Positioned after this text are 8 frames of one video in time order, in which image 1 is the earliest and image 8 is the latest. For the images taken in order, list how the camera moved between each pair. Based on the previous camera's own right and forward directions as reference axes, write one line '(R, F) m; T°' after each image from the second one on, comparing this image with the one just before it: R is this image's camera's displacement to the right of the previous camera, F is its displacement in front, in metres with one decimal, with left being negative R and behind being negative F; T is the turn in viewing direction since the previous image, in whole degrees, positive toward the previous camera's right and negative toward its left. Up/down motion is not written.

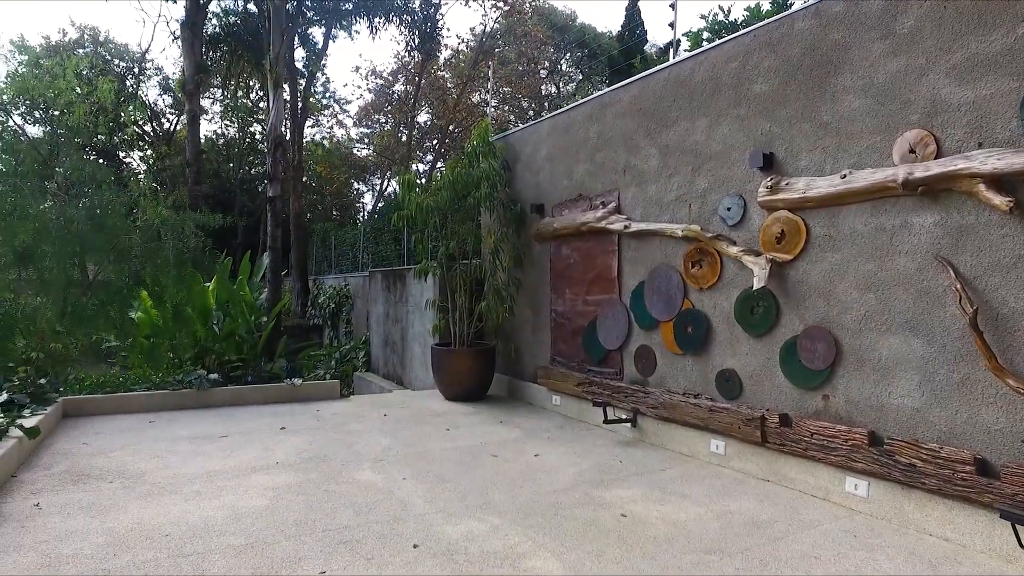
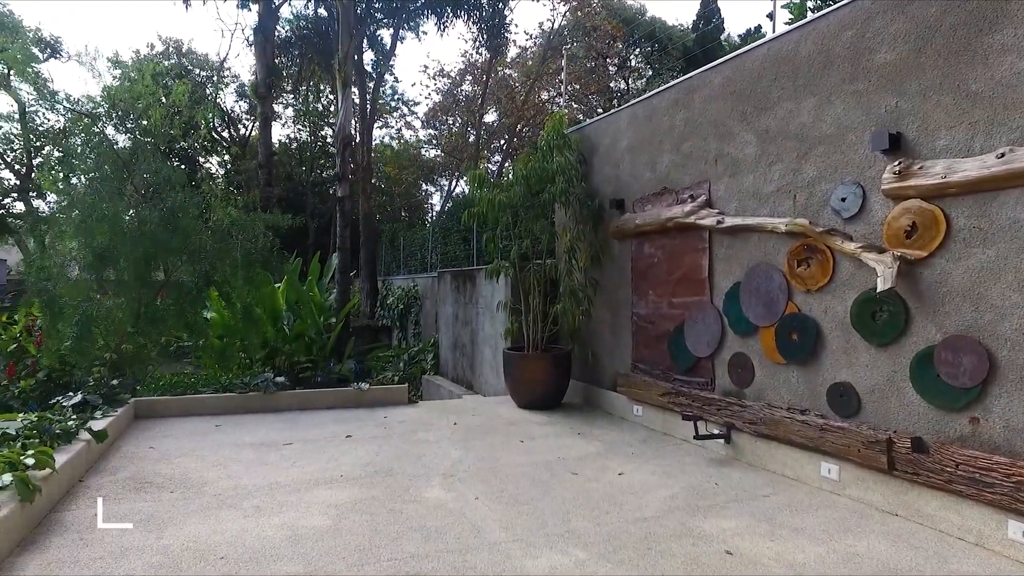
(-0.1, +0.2) m; -5°
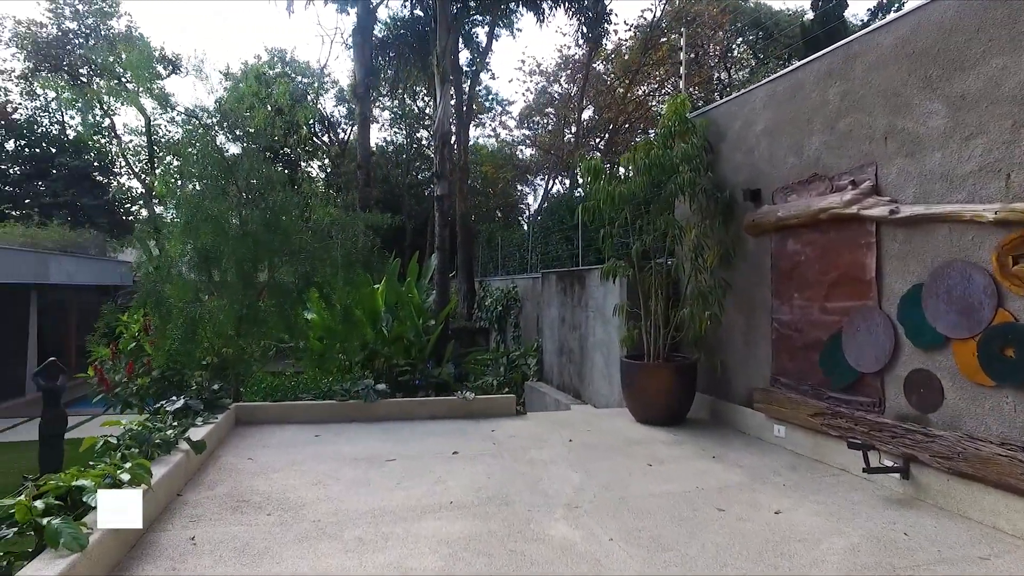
(-0.1, +0.3) m; -7°
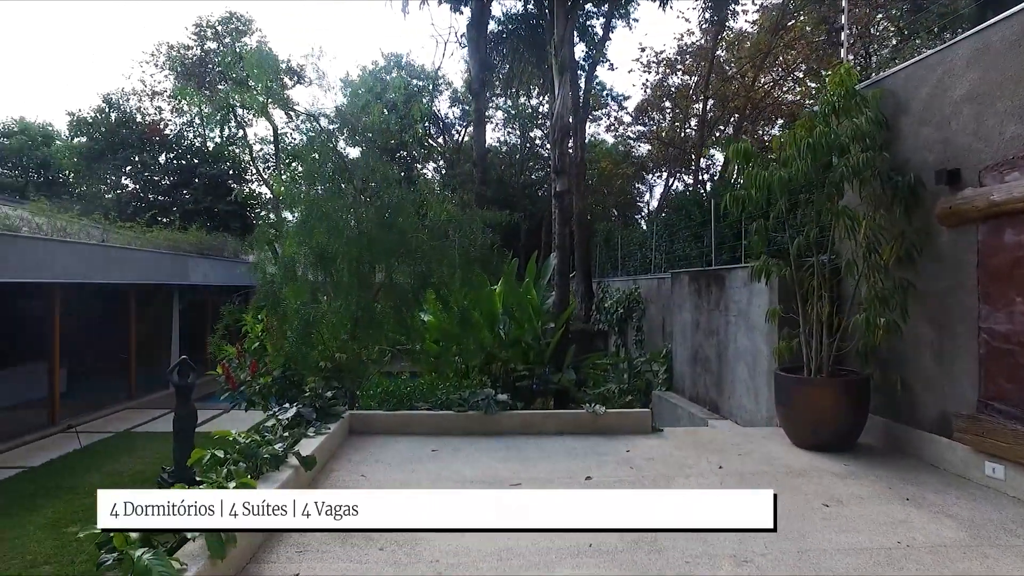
(-0.1, +0.4) m; -9°
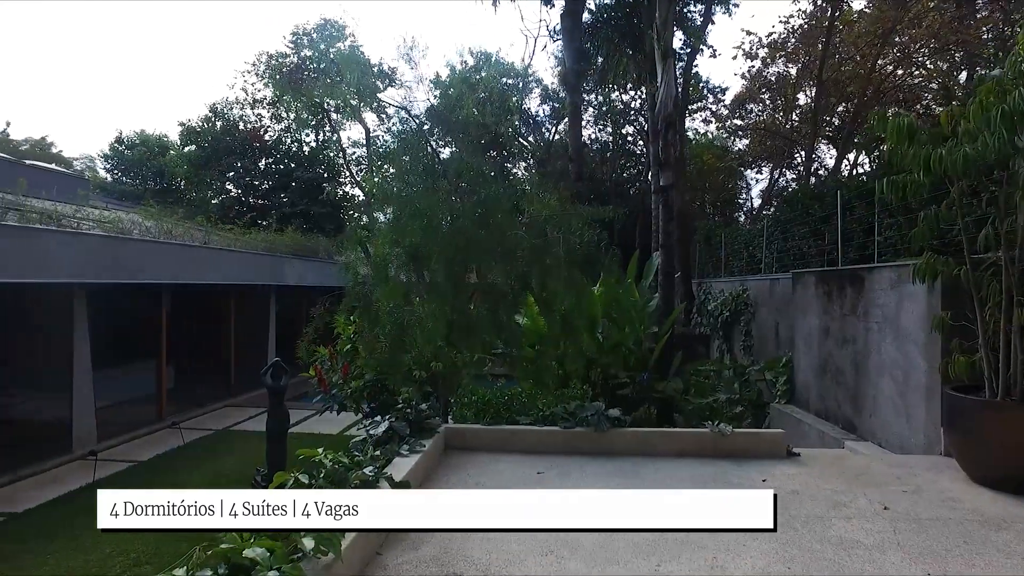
(-0.1, +0.4) m; -7°
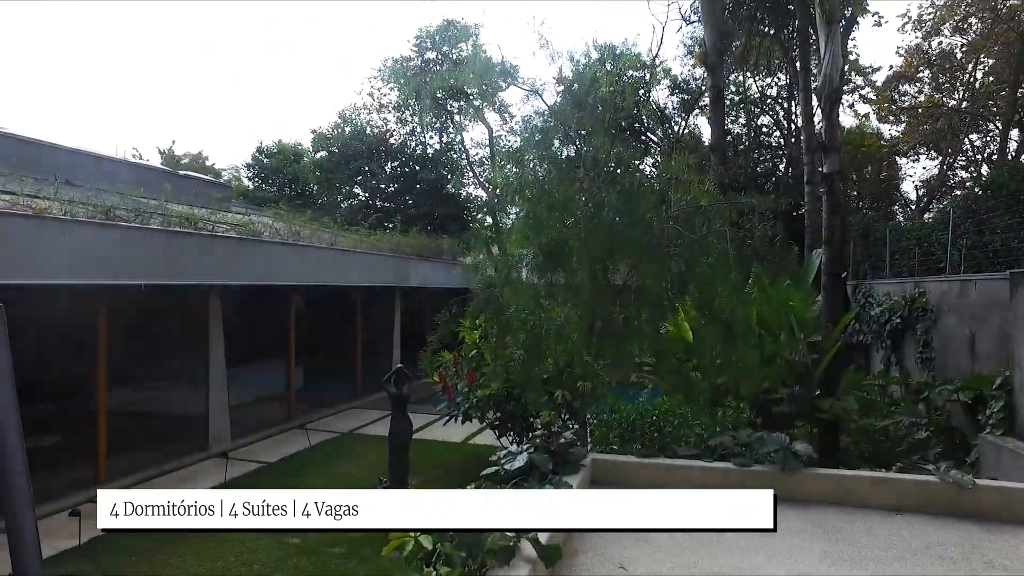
(-0.2, +0.5) m; -10°
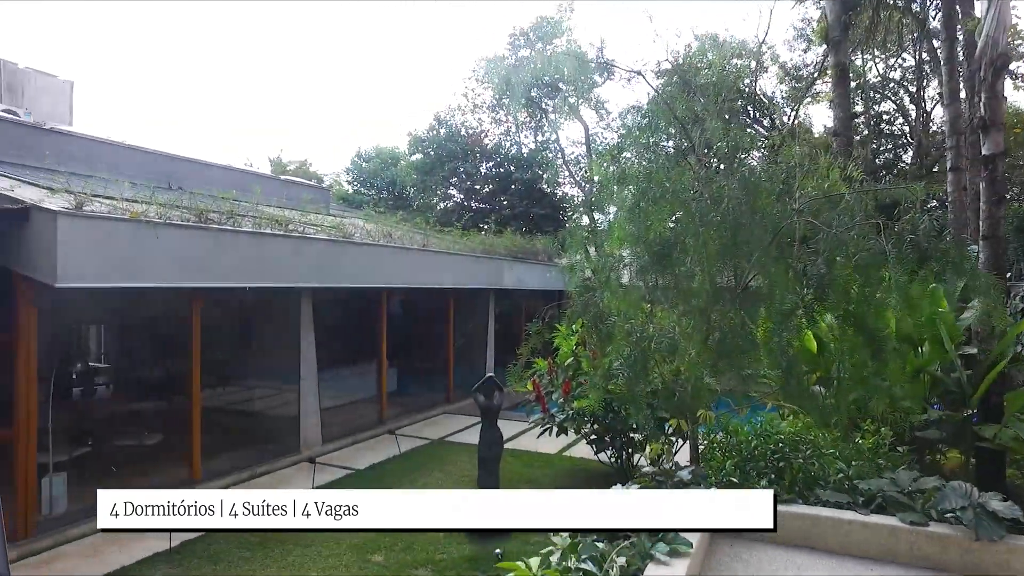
(0.0, +0.5) m; -8°
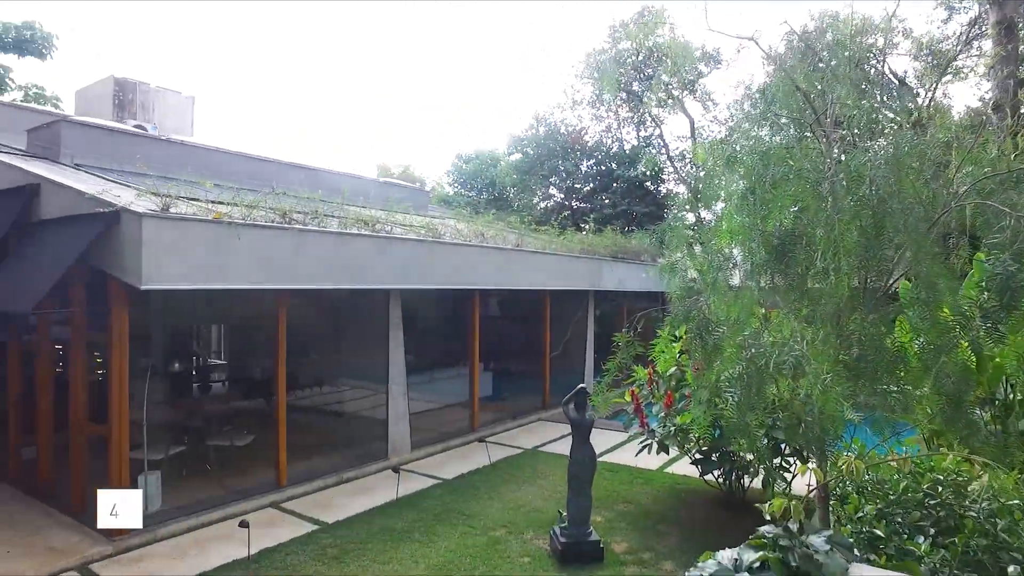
(+0.1, +0.5) m; -8°
